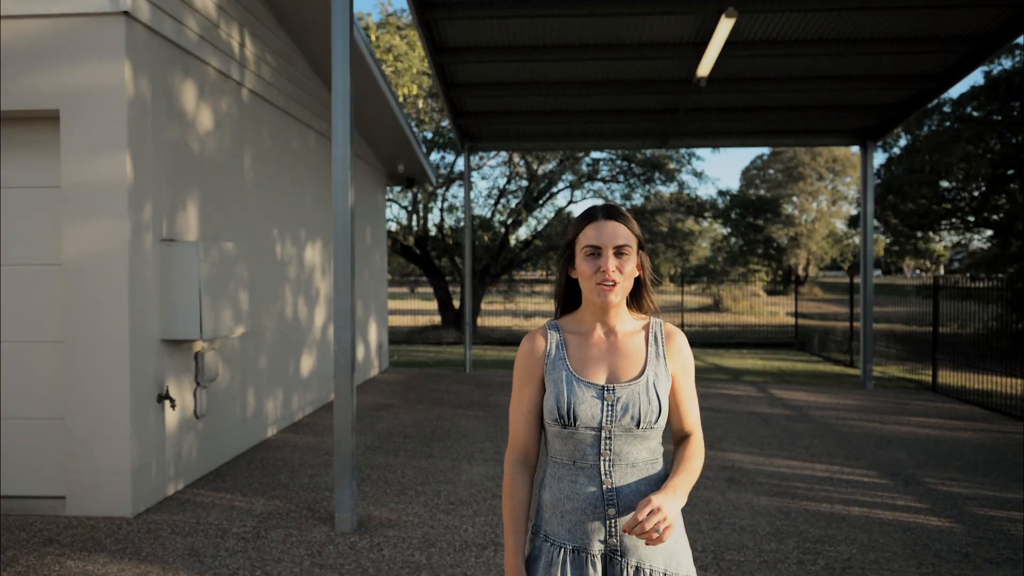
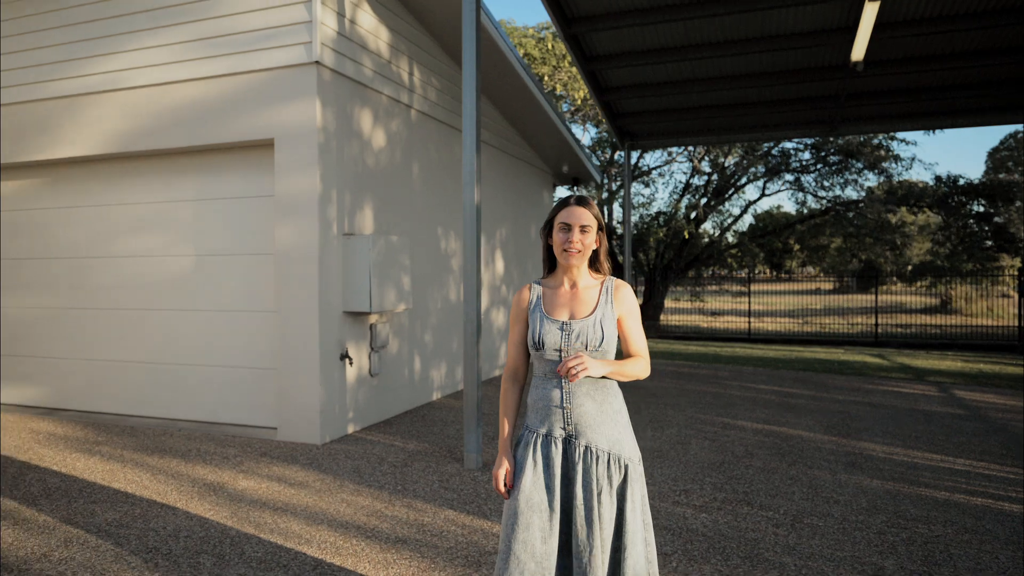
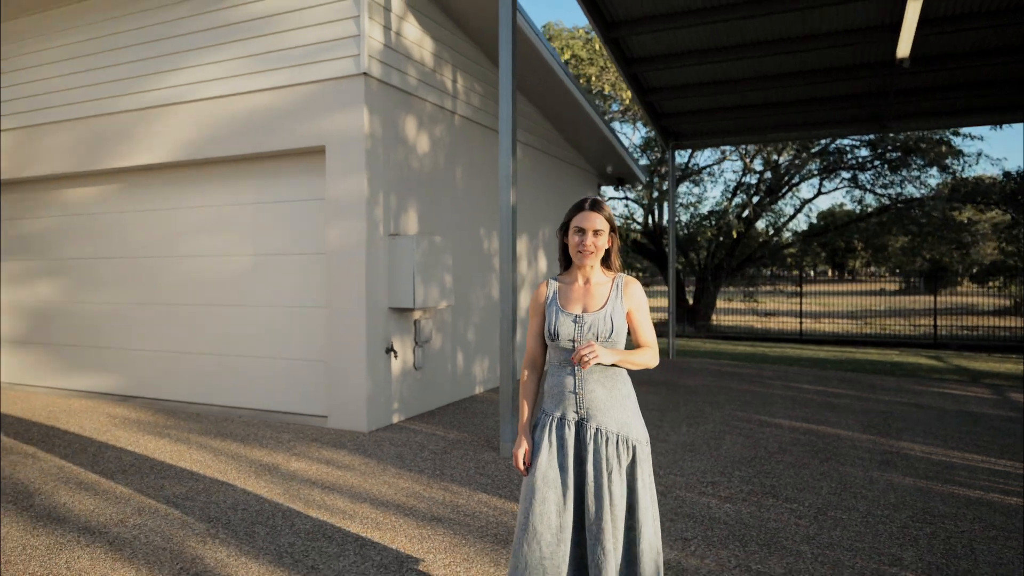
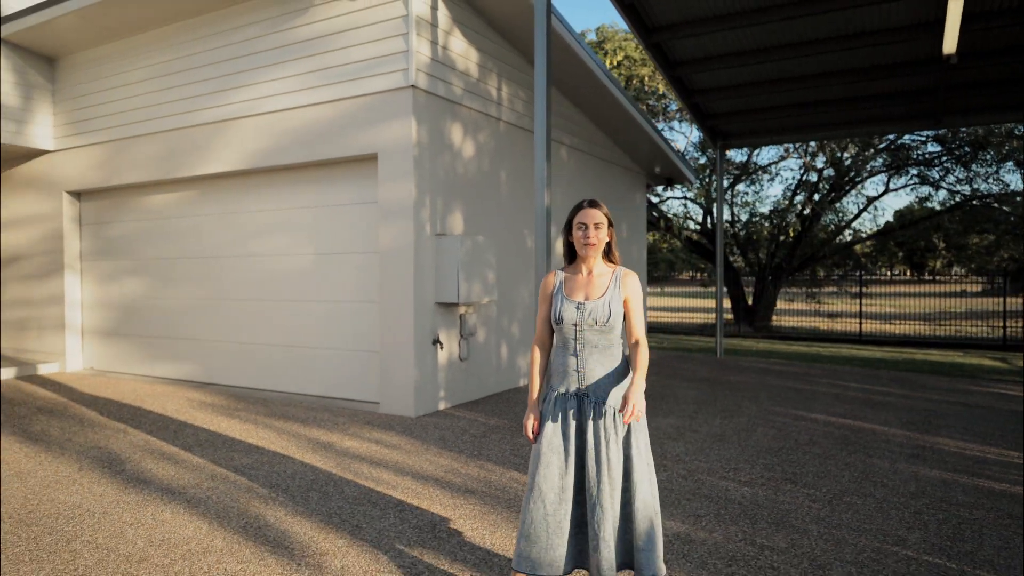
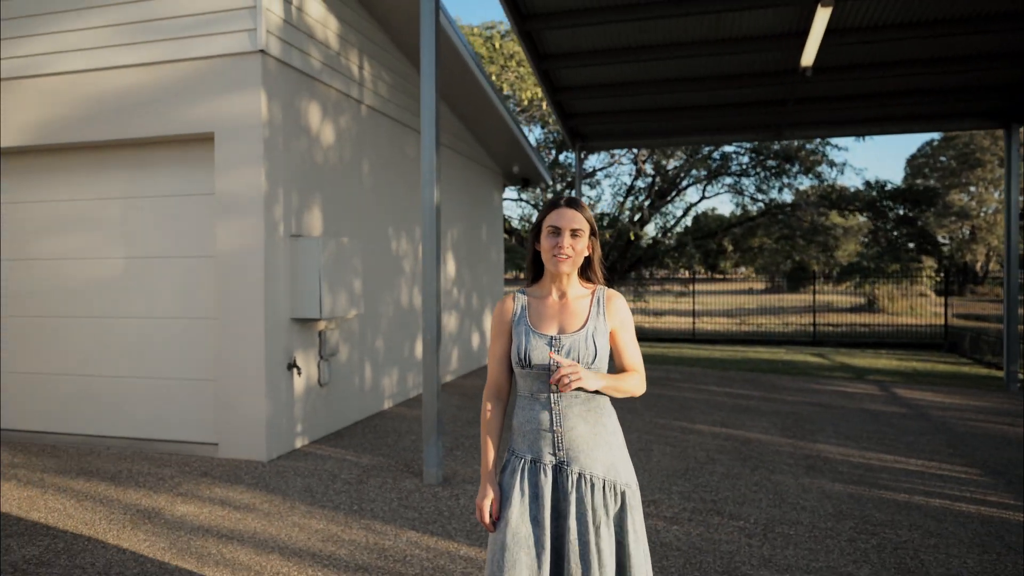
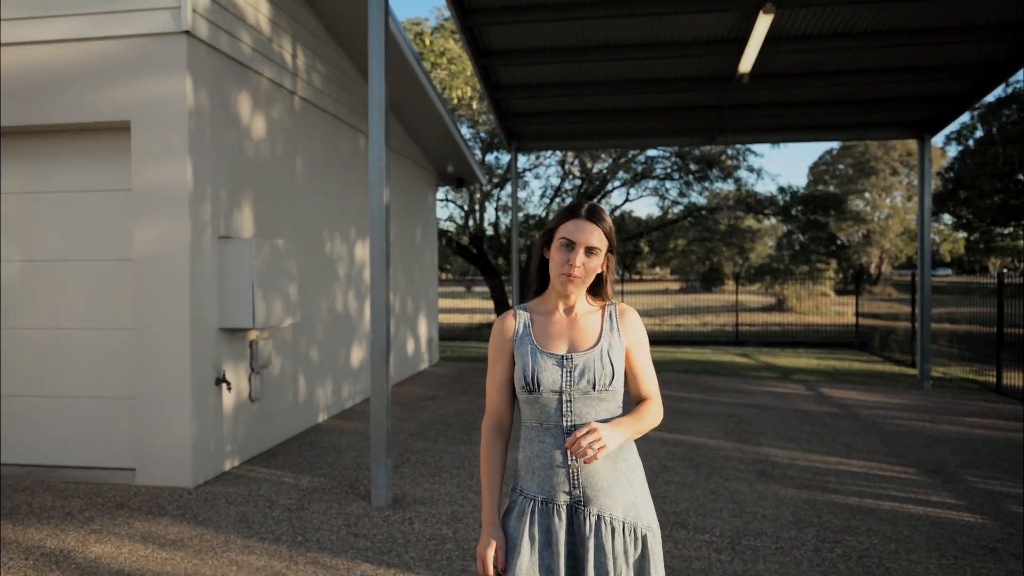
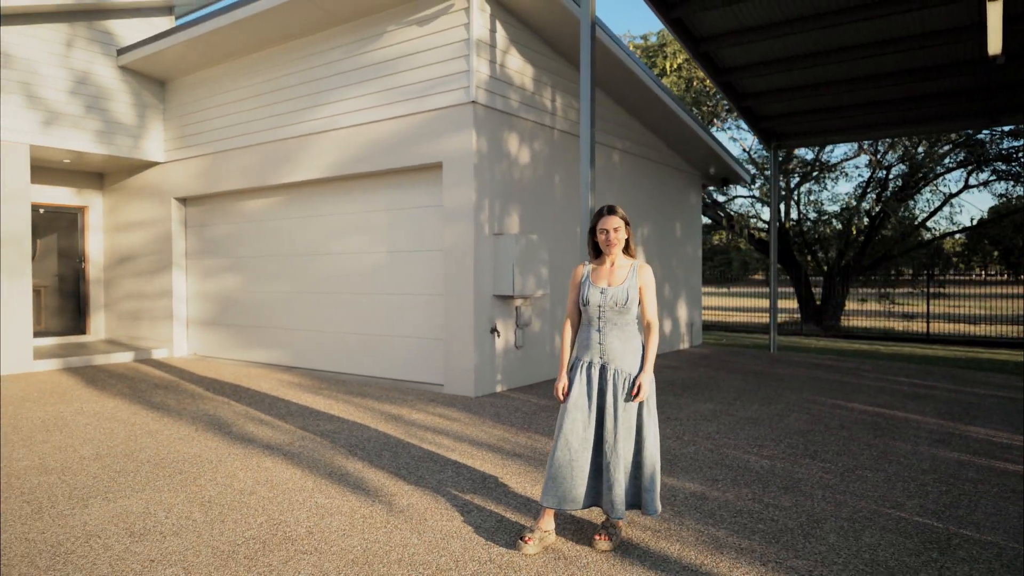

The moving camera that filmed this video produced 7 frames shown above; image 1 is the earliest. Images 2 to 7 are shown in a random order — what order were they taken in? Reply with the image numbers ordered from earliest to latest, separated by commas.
6, 5, 2, 3, 4, 7
